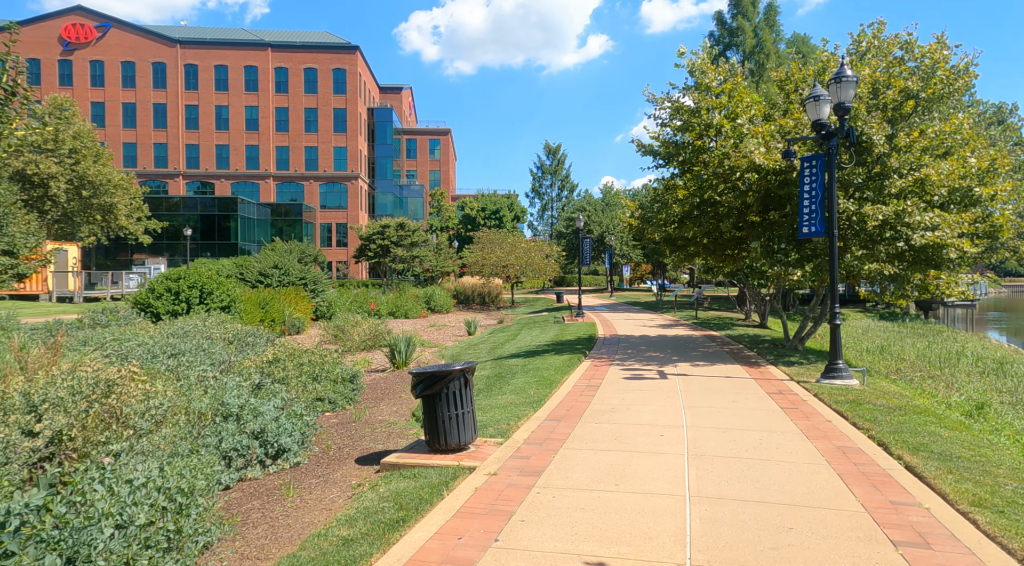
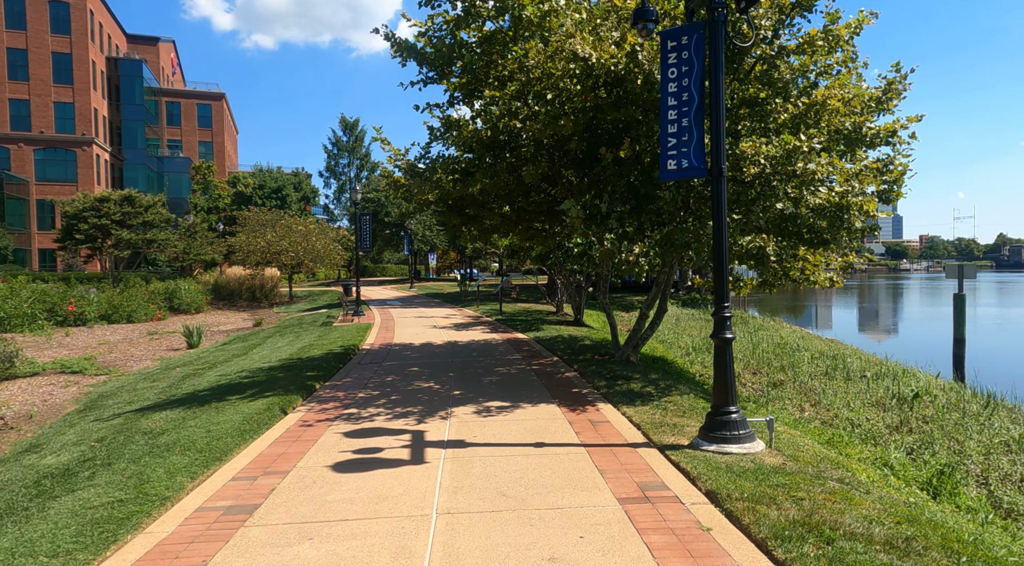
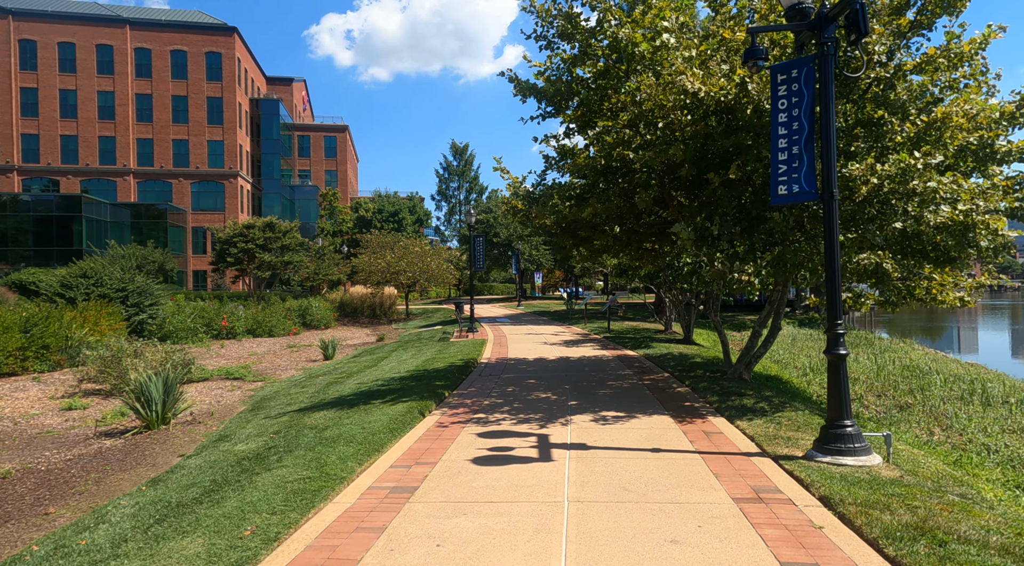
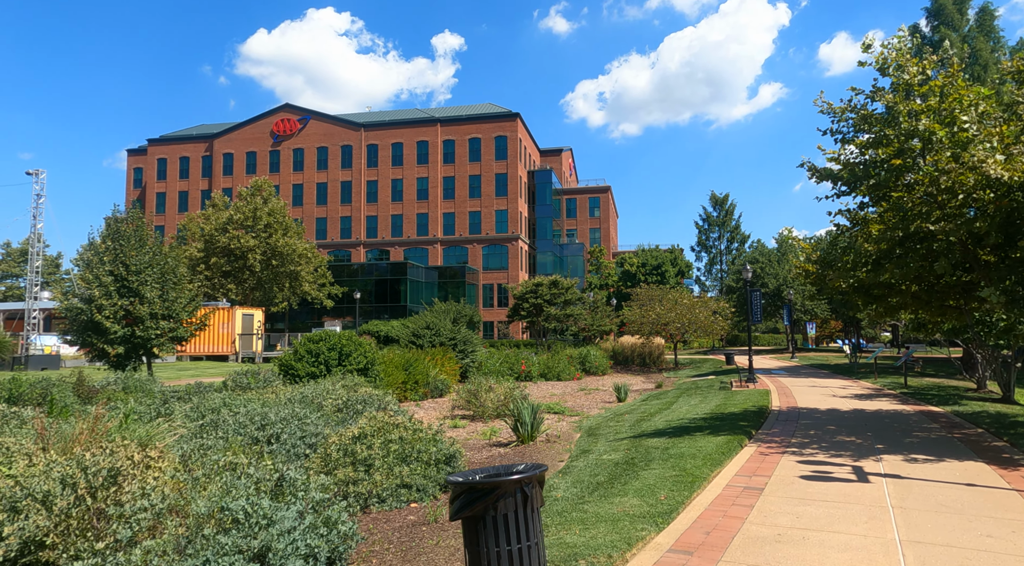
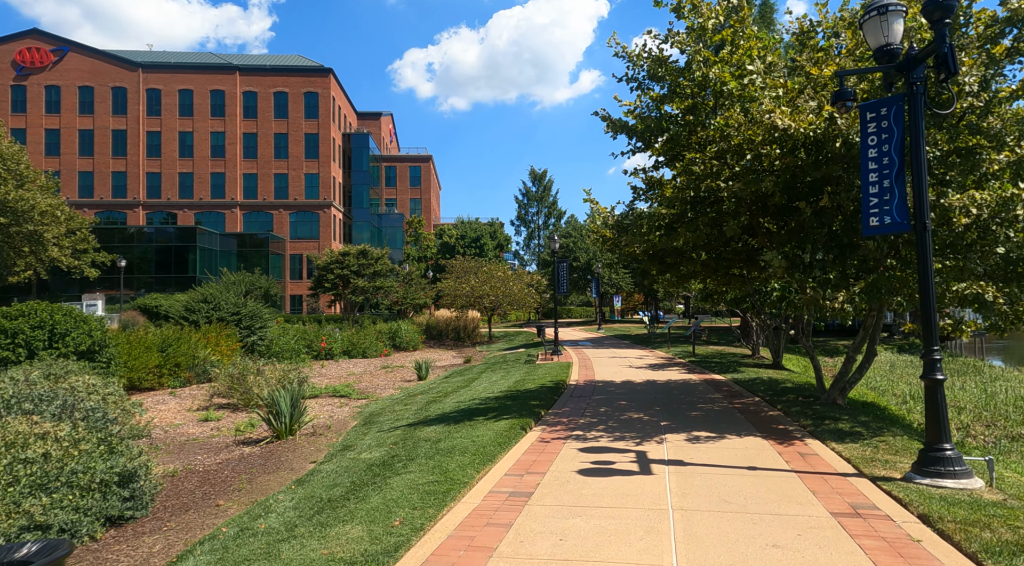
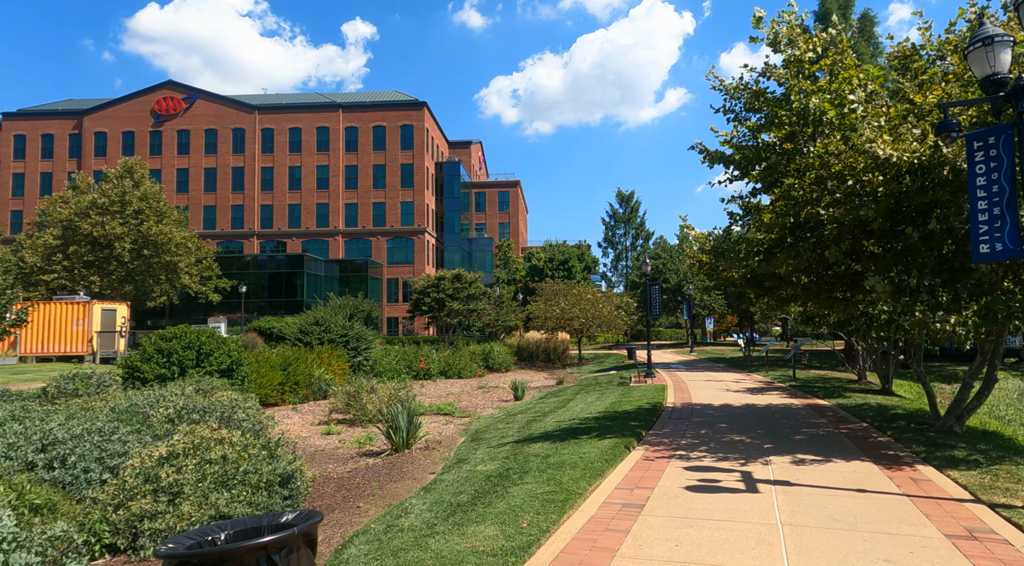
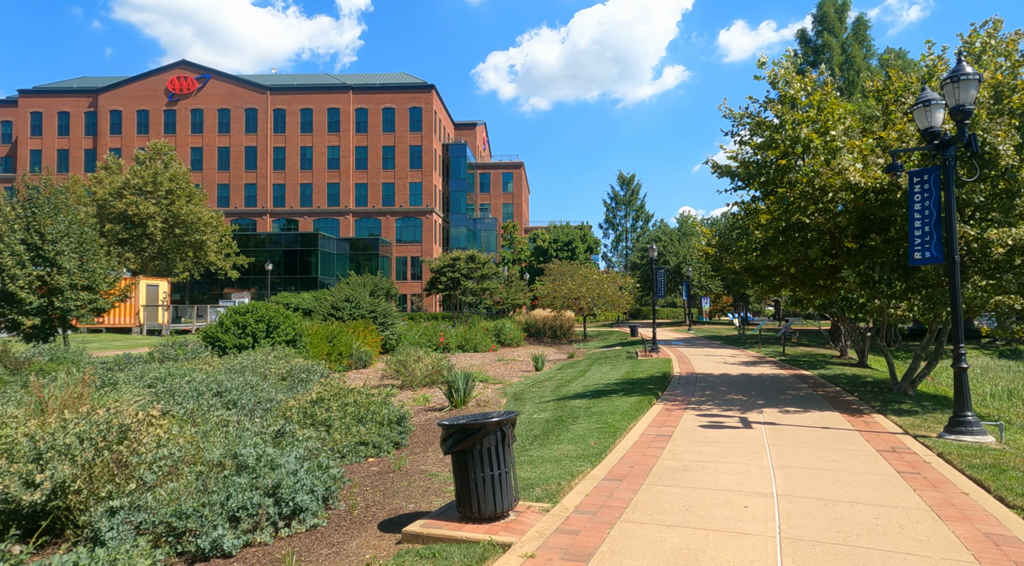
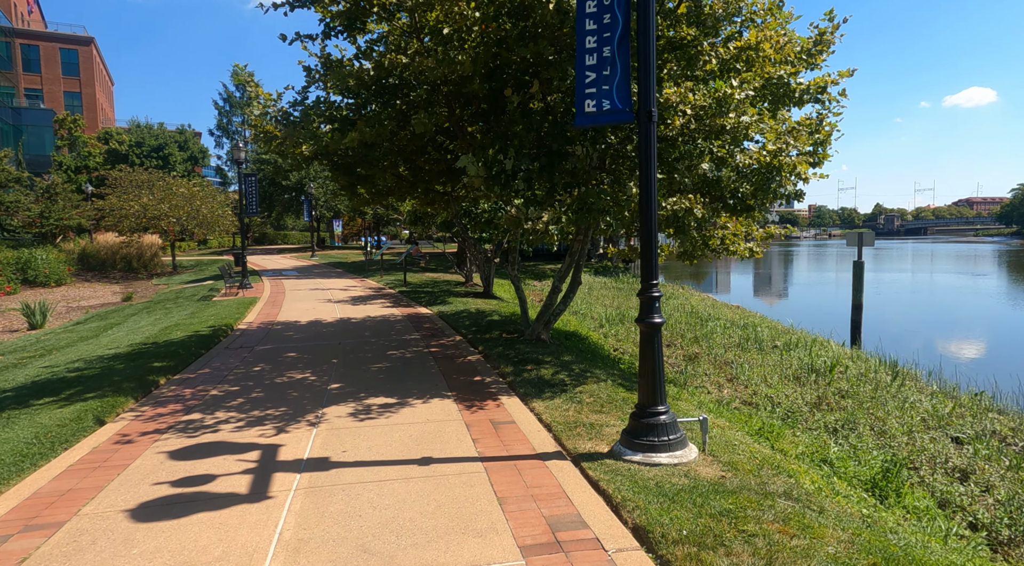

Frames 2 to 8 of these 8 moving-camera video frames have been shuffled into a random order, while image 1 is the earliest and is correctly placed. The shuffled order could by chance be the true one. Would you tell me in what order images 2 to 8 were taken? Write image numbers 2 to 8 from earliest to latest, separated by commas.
7, 4, 6, 5, 3, 2, 8
